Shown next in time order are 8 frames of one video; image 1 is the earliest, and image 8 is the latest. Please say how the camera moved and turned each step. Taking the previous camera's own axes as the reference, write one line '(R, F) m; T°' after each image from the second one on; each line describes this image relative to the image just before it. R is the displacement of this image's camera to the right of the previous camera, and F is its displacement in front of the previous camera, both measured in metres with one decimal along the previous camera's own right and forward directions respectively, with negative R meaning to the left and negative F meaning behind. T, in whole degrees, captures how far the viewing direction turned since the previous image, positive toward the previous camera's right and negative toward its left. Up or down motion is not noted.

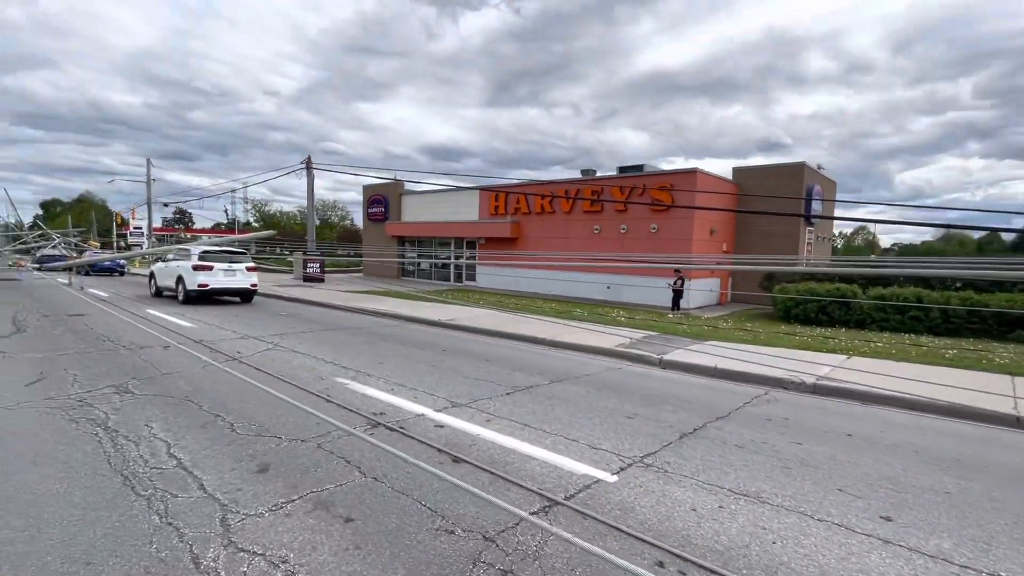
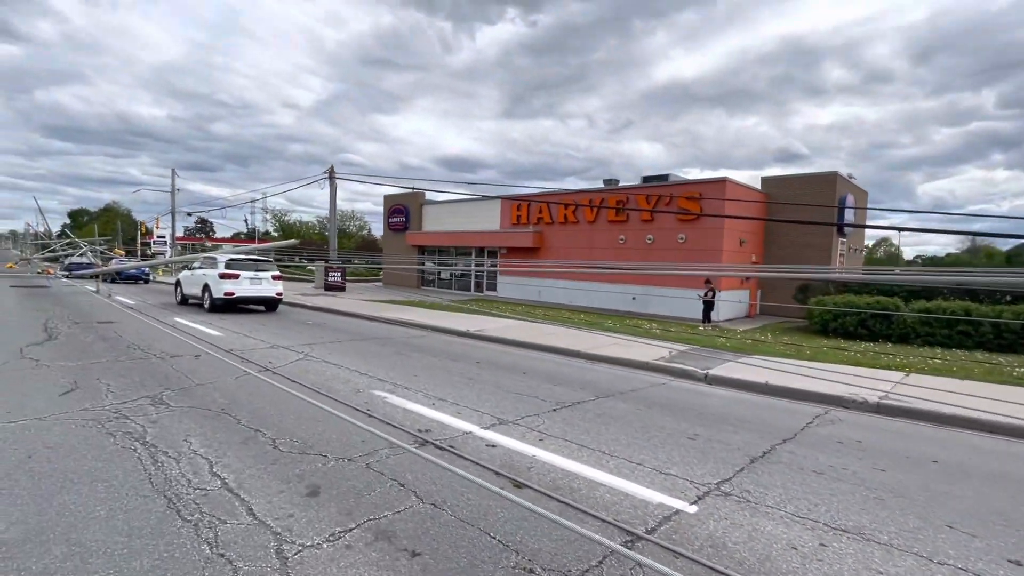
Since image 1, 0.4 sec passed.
(-0.4, +0.3) m; -2°
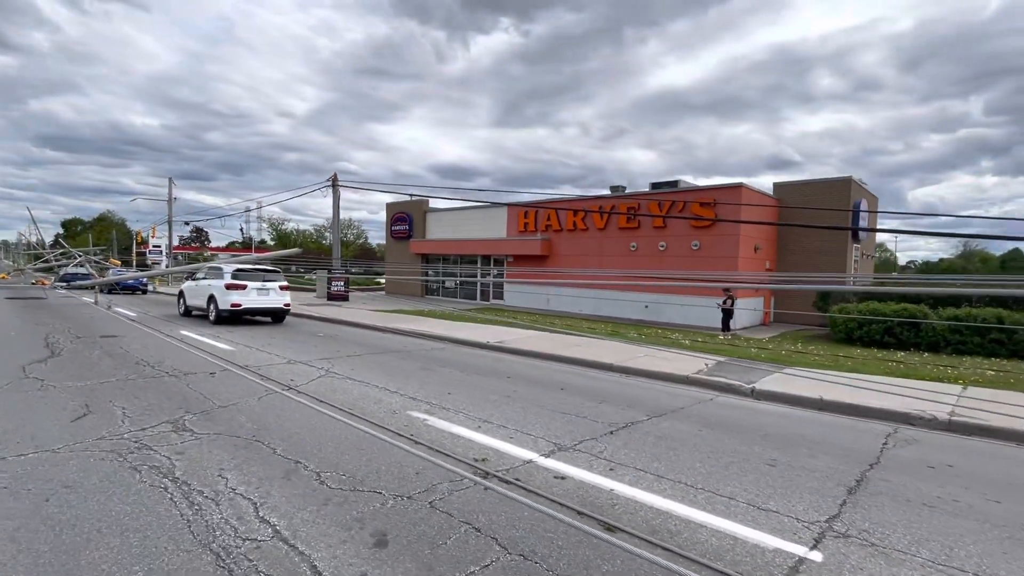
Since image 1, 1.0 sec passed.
(-0.7, +0.5) m; +1°
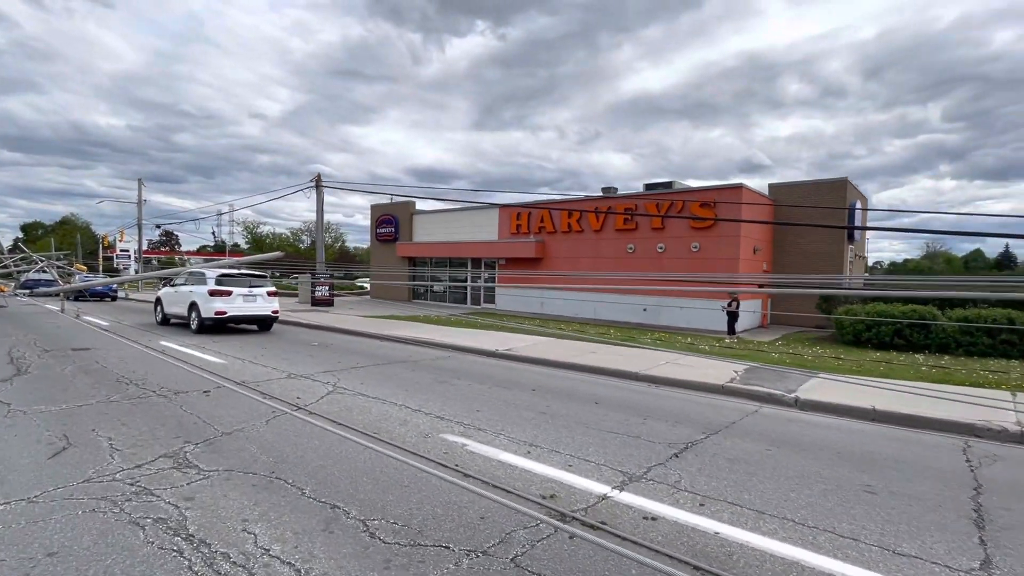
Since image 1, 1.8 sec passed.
(-0.8, +0.7) m; +2°
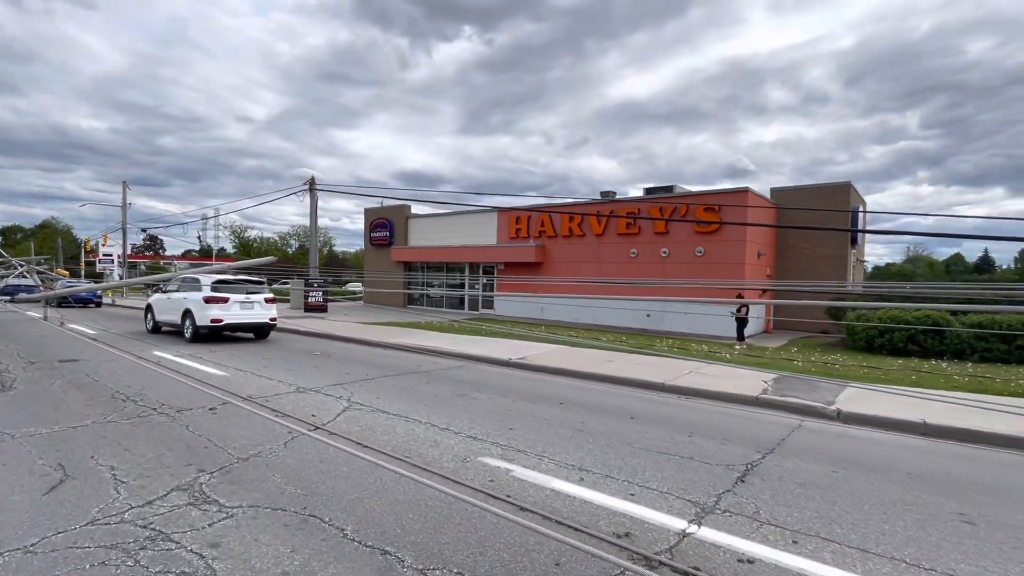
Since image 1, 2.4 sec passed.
(-0.6, +0.5) m; +1°
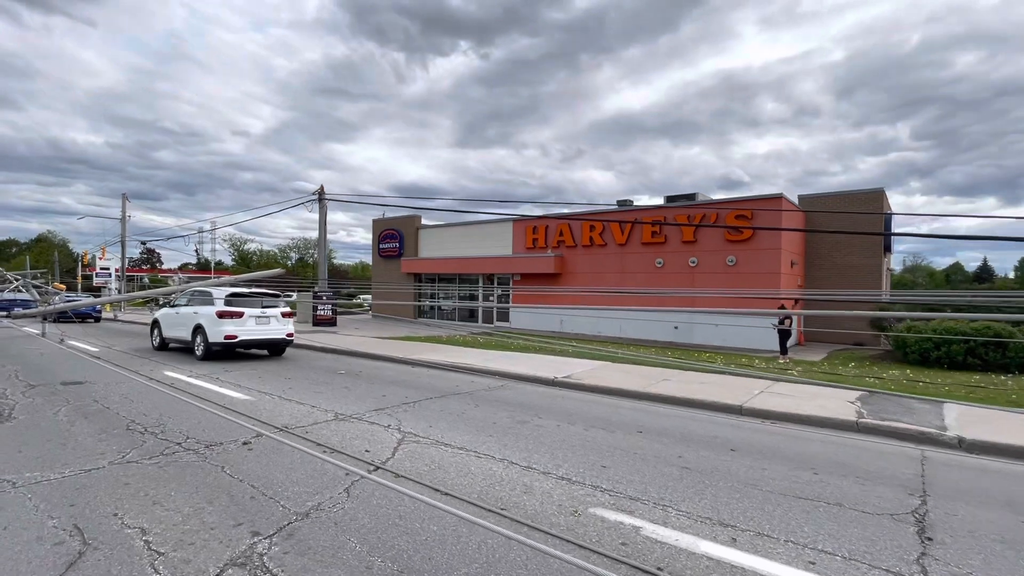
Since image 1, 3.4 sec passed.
(-1.0, +0.9) m; 0°
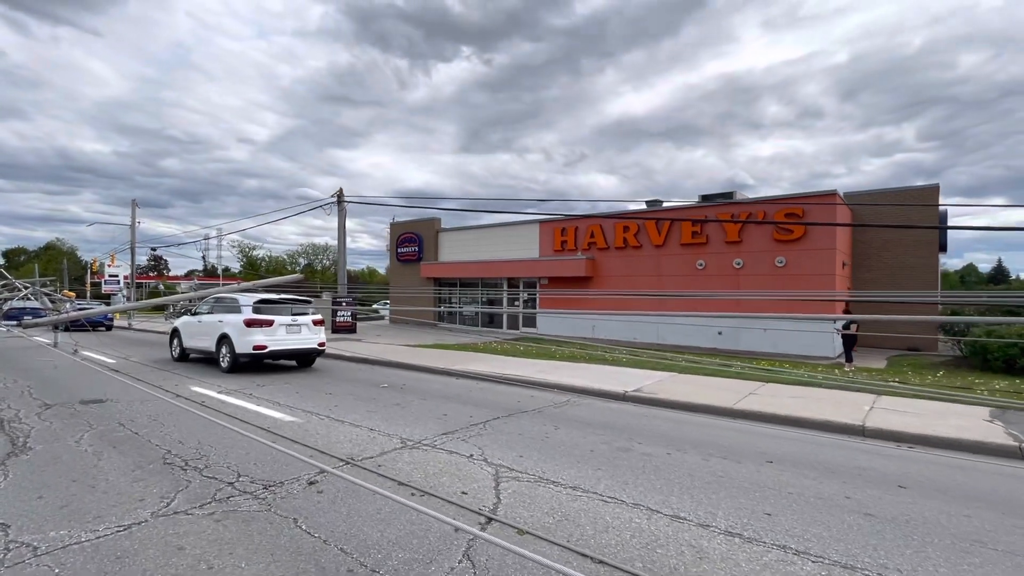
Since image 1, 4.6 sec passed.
(-1.1, +1.1) m; 0°
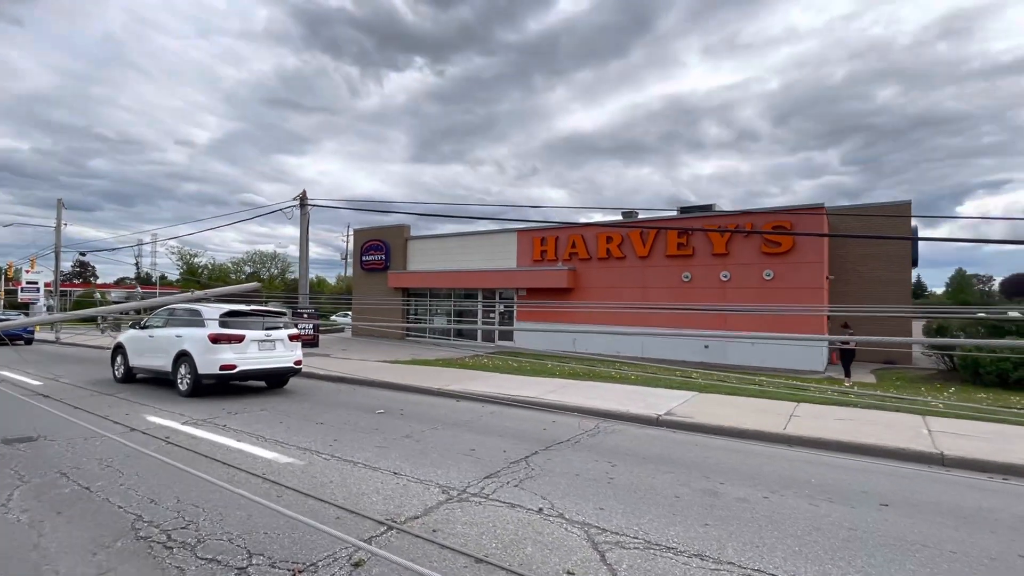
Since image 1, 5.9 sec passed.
(-1.2, +1.1) m; +5°
